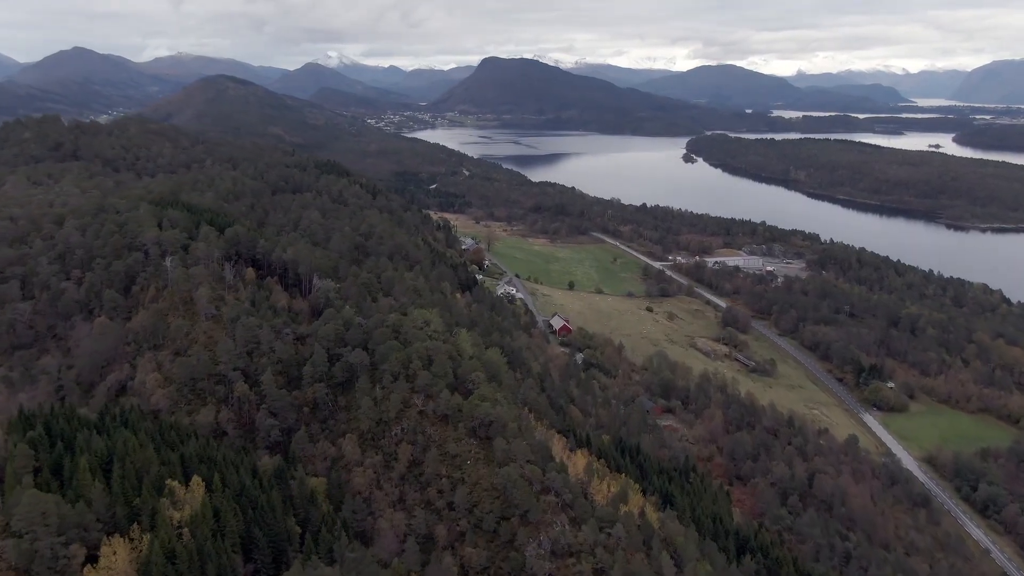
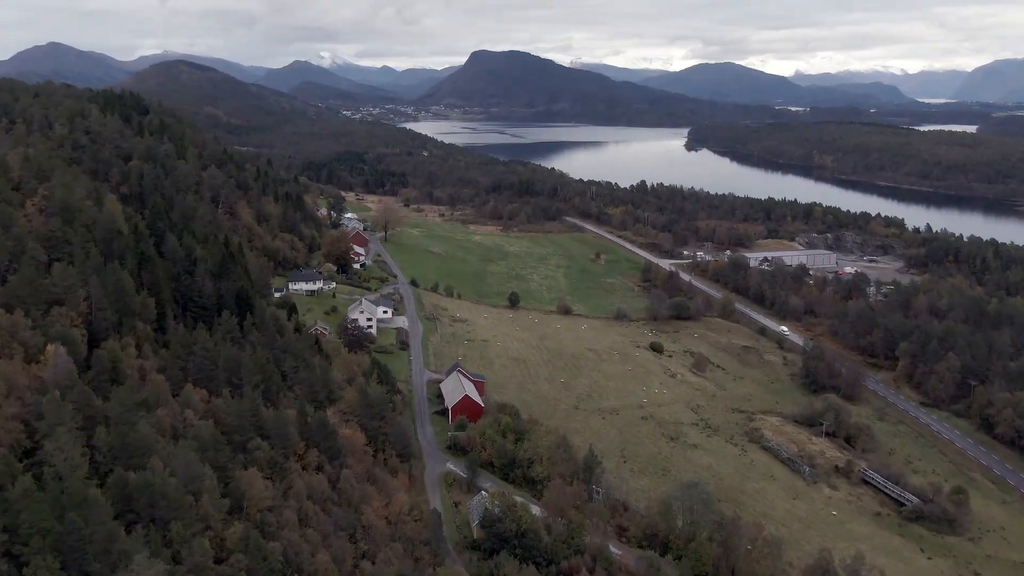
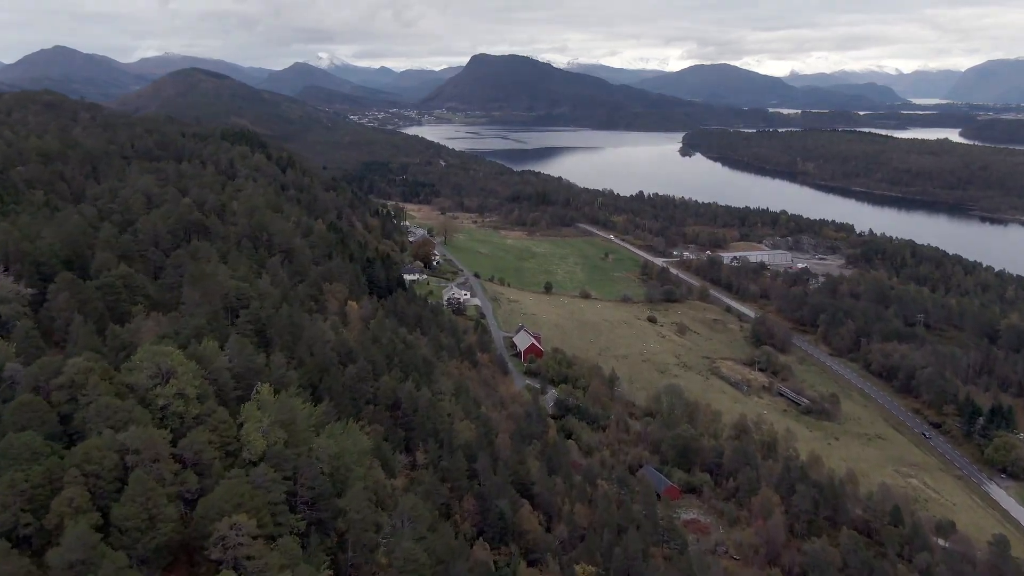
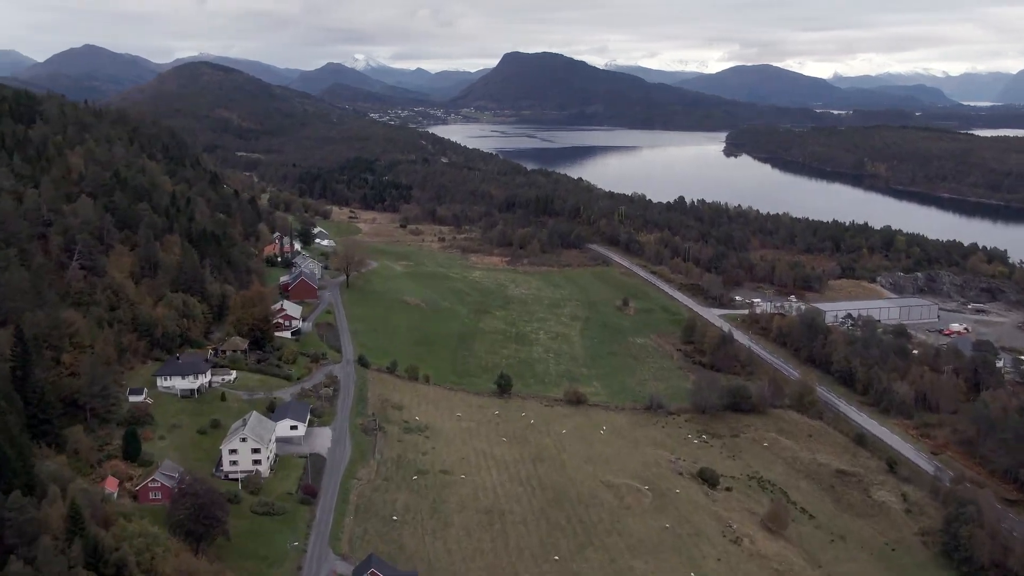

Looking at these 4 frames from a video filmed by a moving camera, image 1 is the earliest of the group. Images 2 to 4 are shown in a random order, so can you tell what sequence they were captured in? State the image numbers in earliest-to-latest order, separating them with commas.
3, 2, 4
